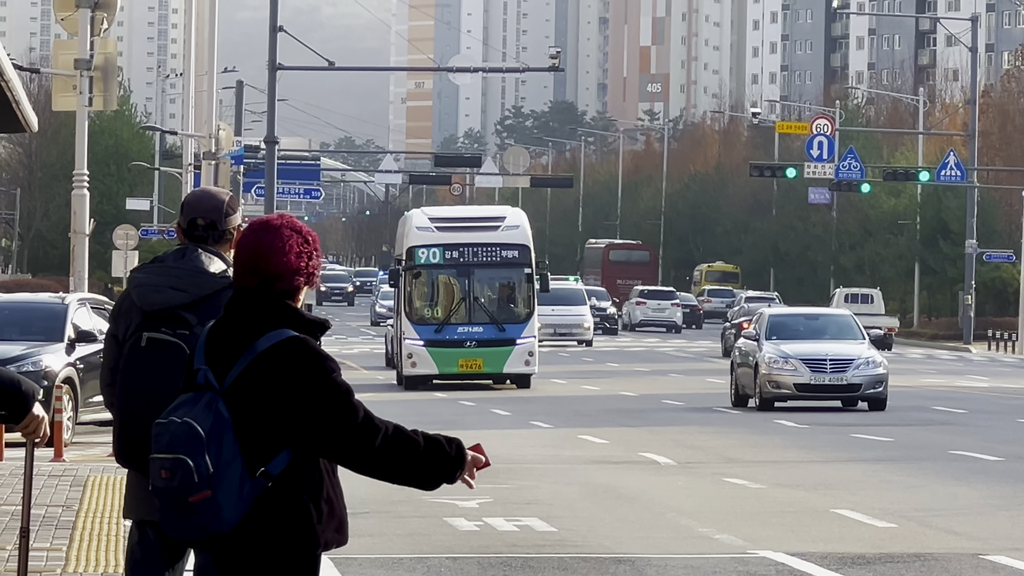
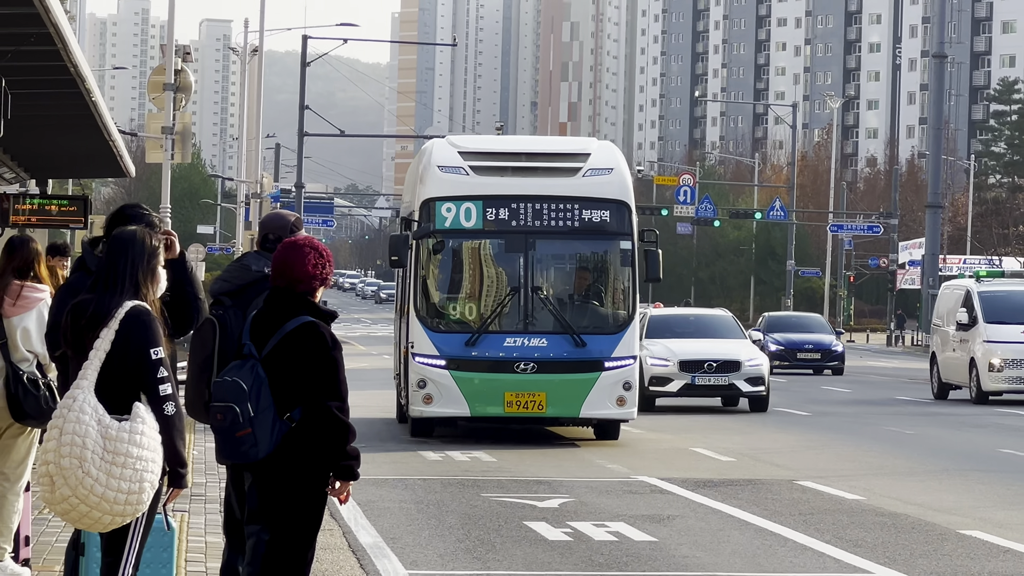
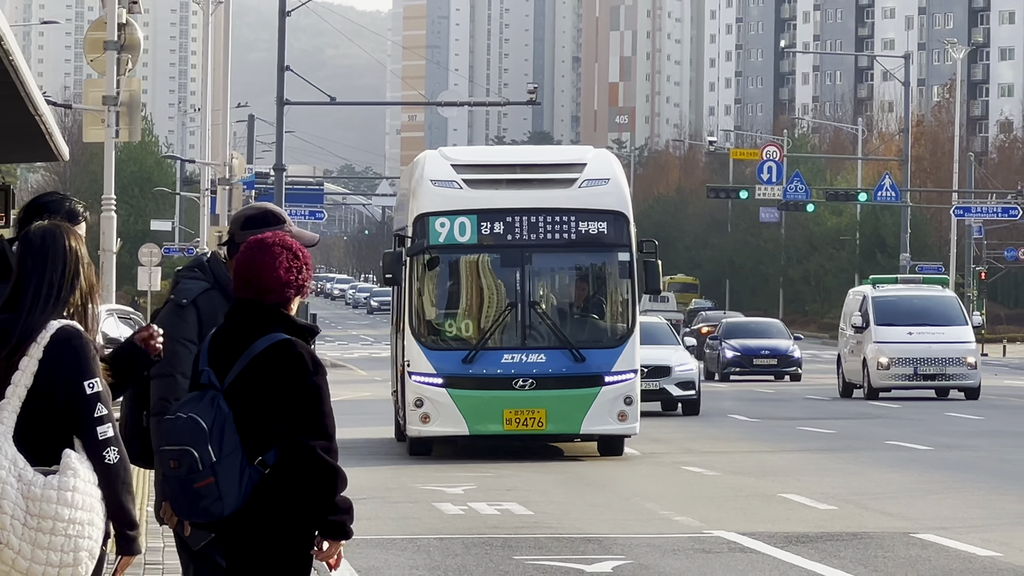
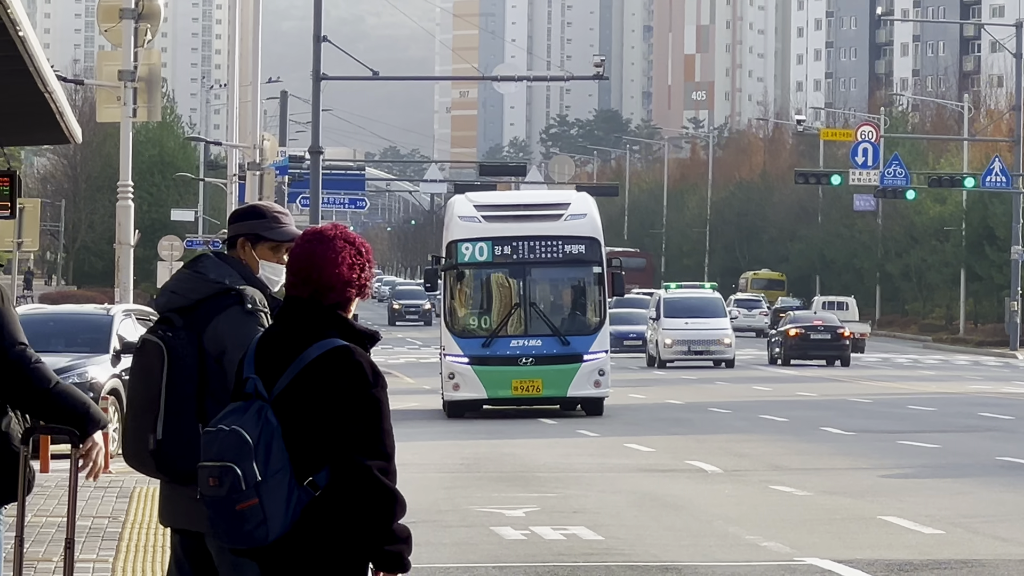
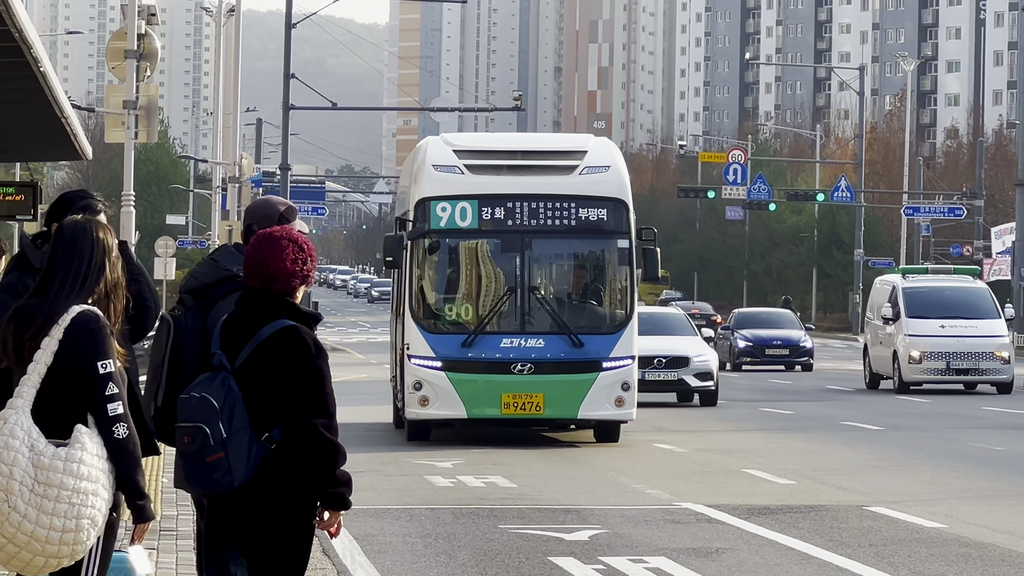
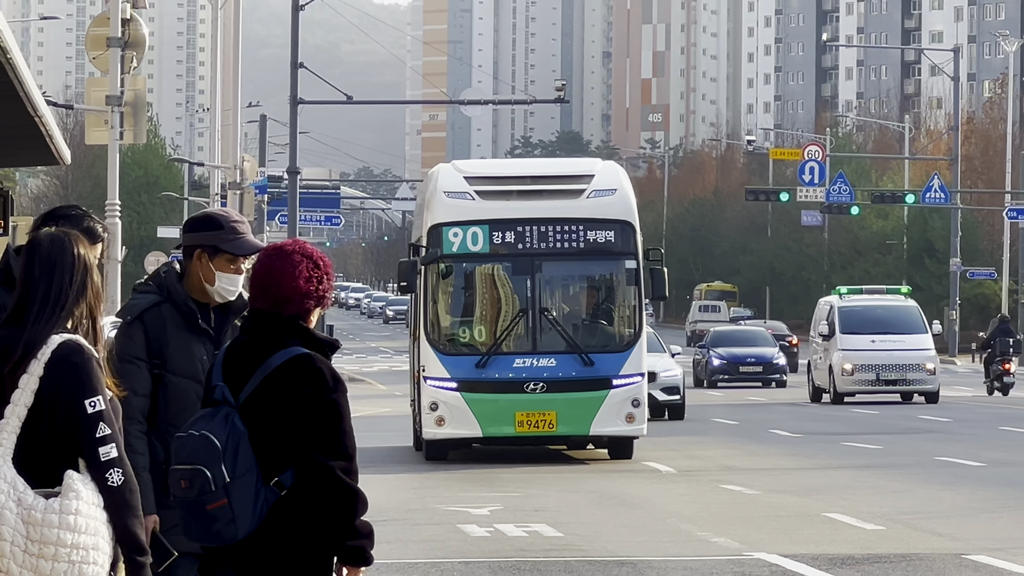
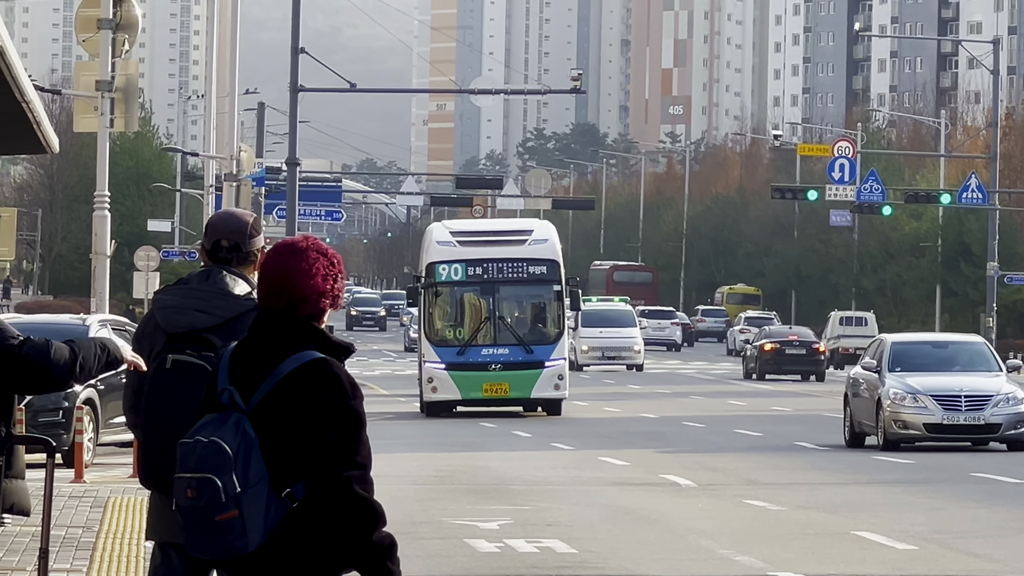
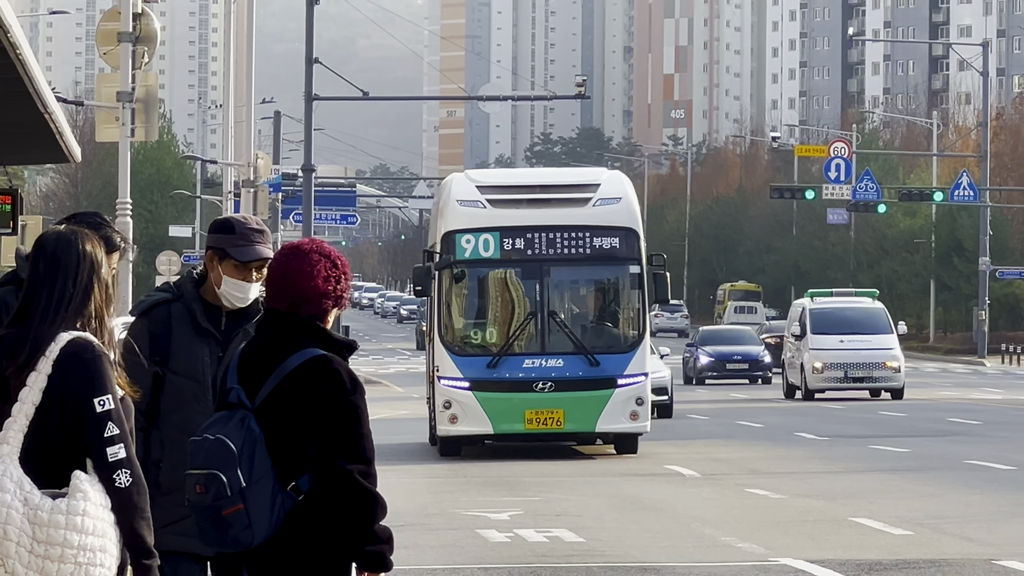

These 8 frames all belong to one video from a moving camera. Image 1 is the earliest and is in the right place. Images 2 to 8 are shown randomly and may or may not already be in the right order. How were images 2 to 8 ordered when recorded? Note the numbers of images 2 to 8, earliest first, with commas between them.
7, 4, 8, 6, 3, 5, 2
